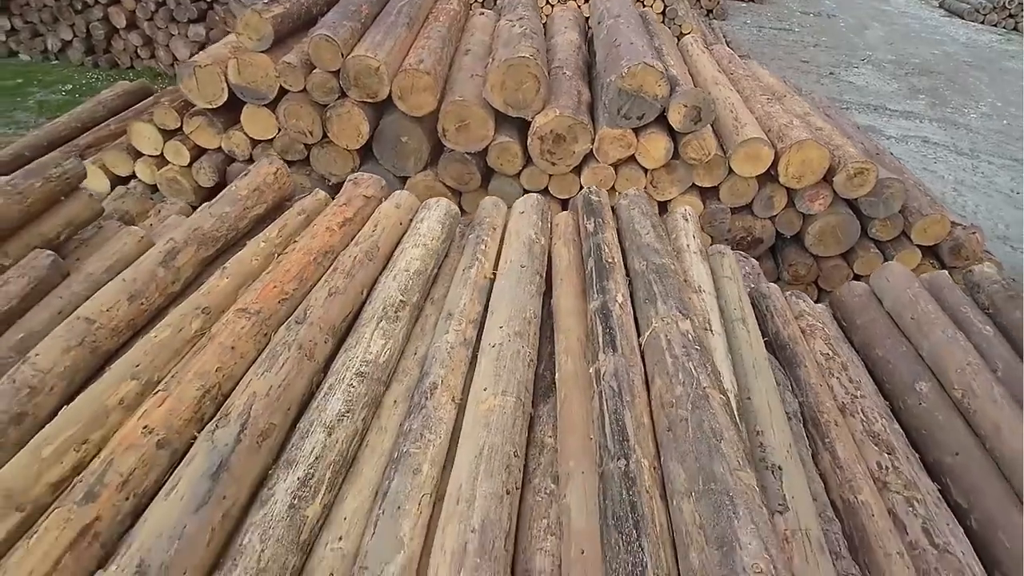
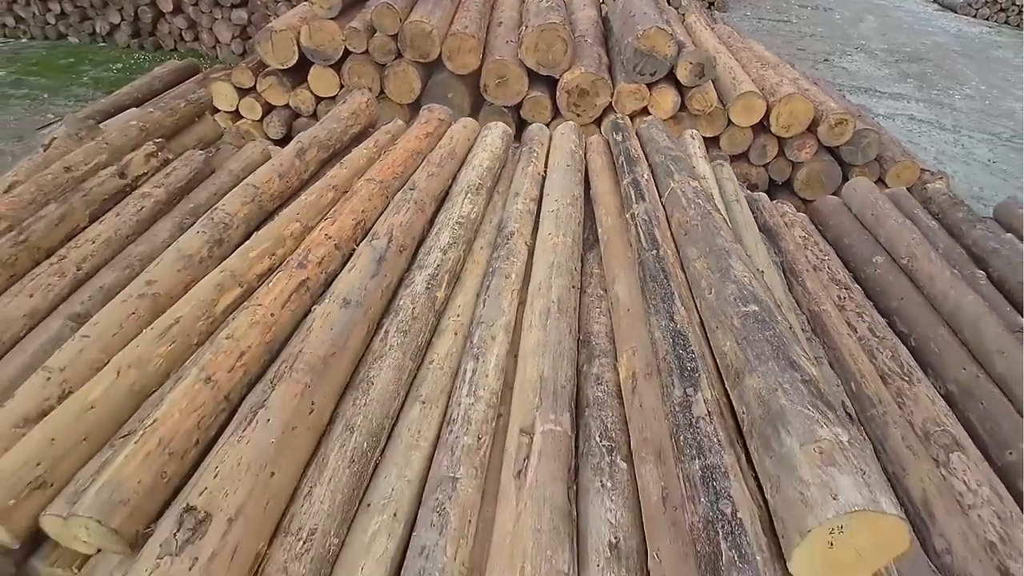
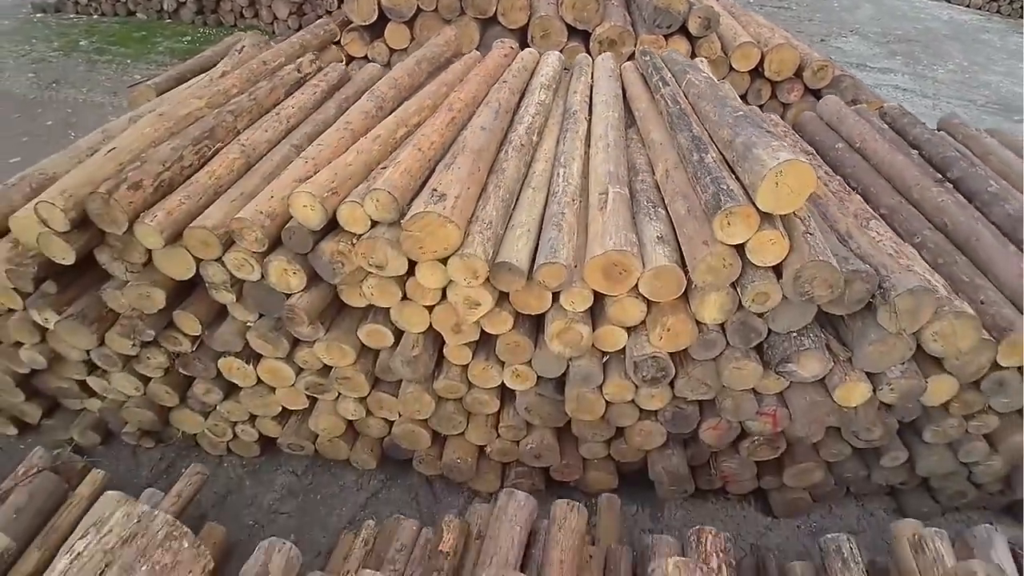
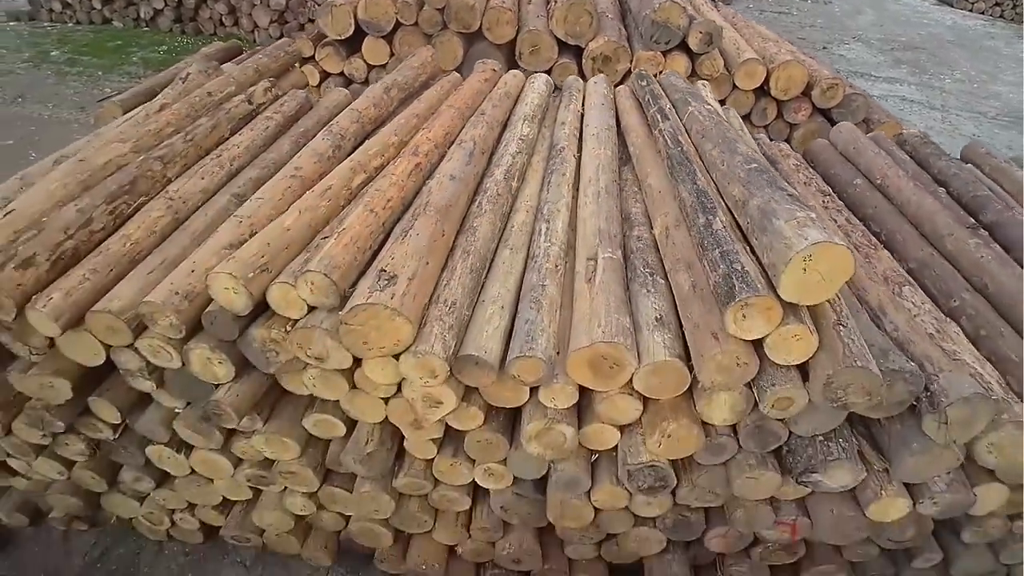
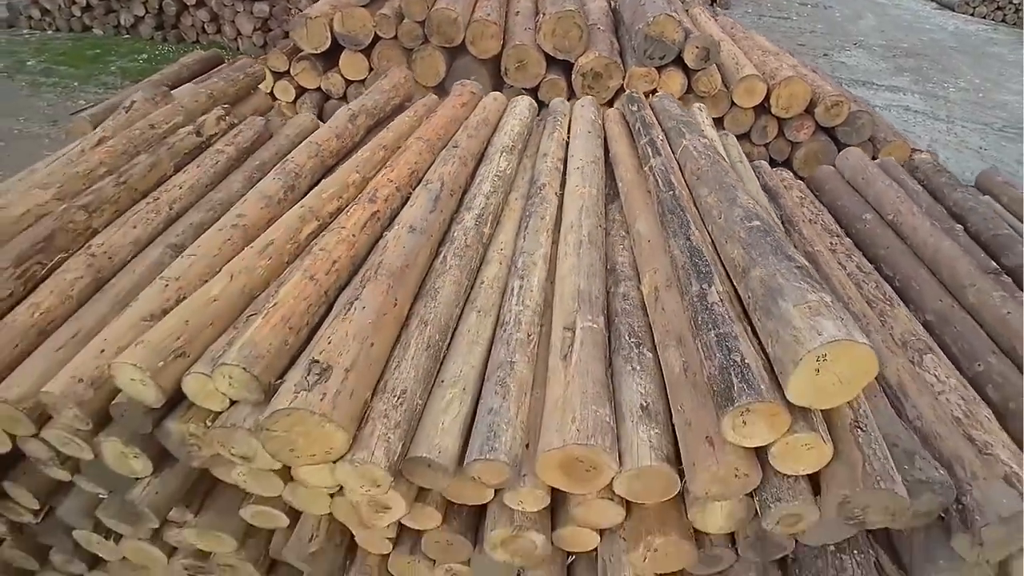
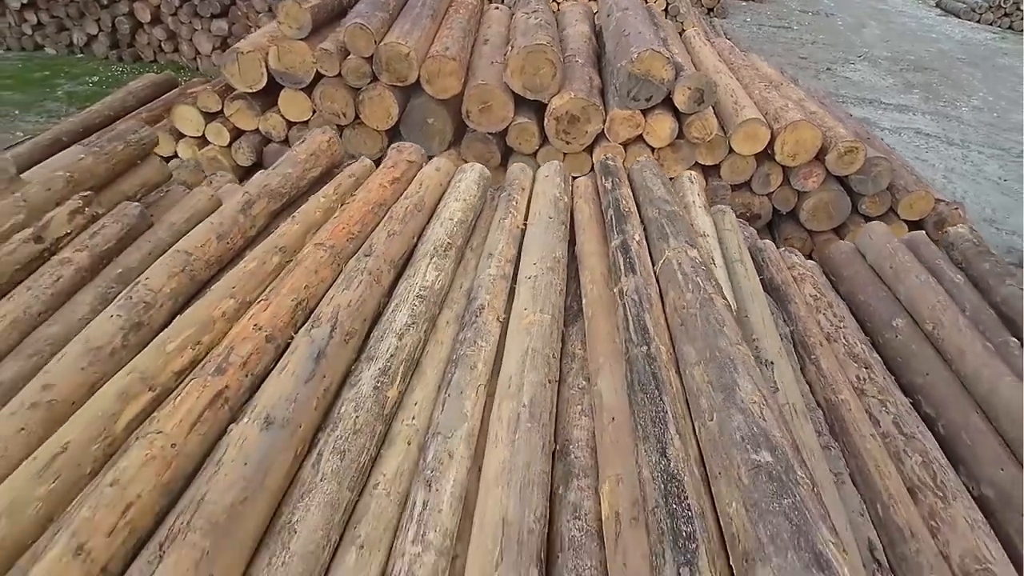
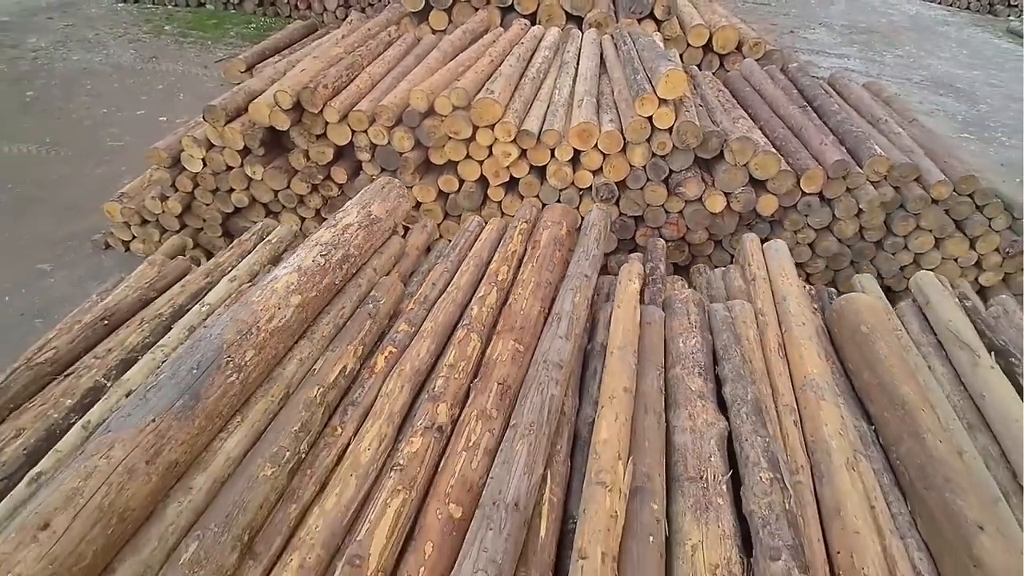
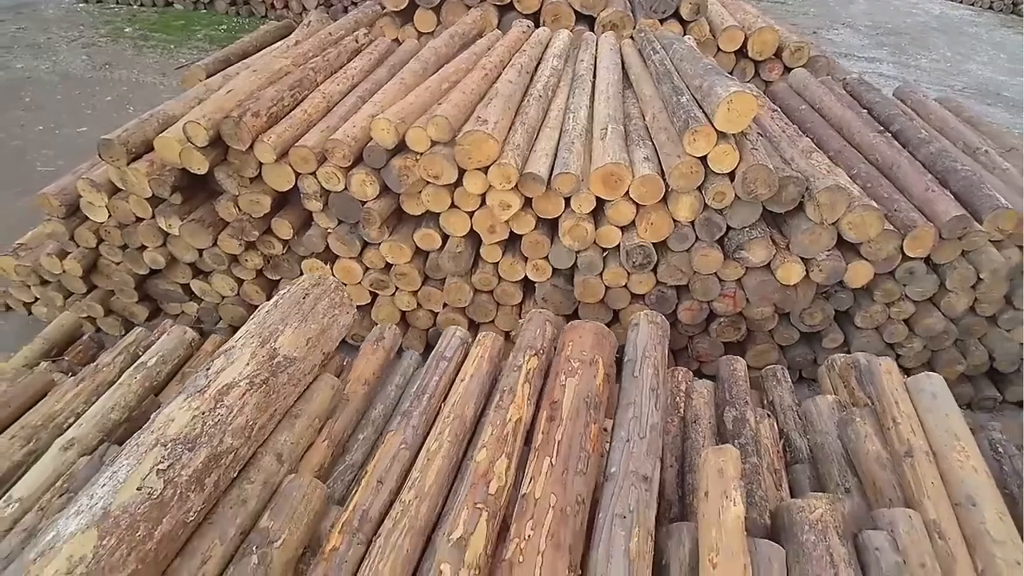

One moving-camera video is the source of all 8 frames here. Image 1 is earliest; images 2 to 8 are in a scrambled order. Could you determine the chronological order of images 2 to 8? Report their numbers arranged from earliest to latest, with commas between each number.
6, 2, 5, 4, 3, 8, 7
